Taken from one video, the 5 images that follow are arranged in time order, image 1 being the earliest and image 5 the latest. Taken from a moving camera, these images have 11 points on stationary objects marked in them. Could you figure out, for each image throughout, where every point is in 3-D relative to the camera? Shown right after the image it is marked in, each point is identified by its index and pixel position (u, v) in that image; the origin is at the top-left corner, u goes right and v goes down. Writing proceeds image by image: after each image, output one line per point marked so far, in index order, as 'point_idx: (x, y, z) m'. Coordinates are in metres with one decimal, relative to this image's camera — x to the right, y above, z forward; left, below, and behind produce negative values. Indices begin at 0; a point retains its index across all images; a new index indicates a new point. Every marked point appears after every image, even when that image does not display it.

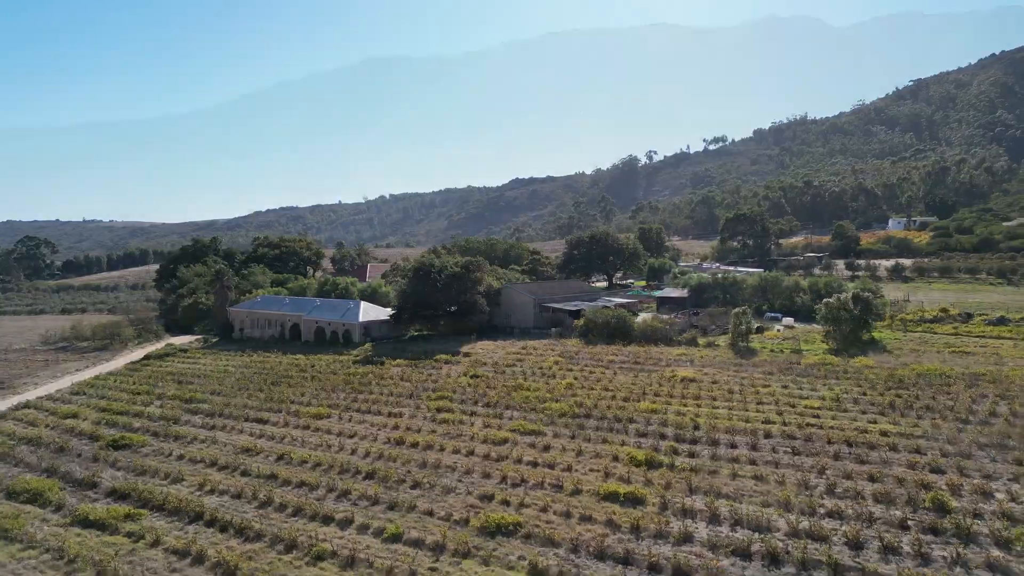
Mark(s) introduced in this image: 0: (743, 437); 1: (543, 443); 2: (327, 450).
0: (+6.0, -3.8, +17.7) m
1: (+0.8, -4.0, +17.7) m
2: (-5.0, -4.3, +18.4) m
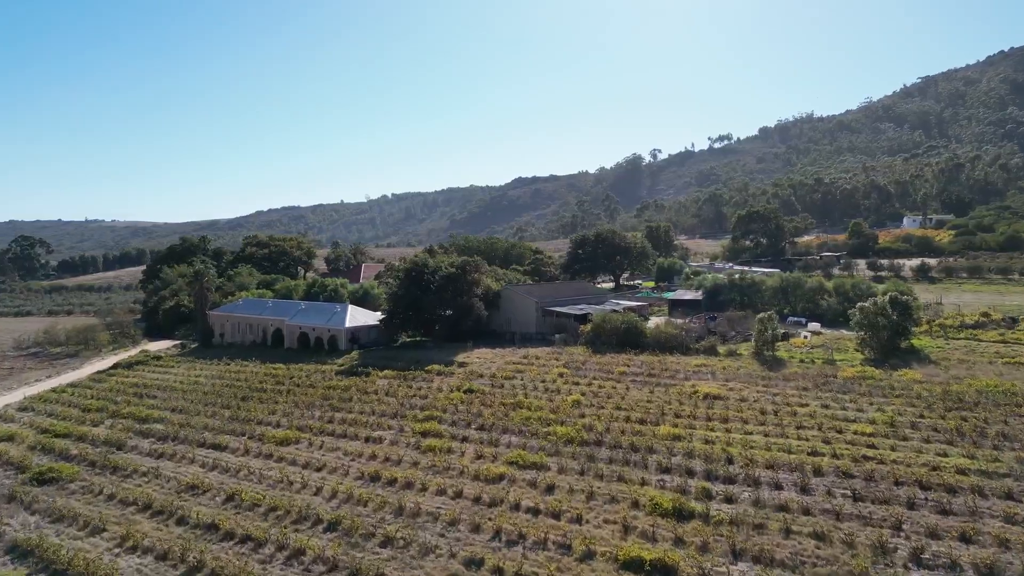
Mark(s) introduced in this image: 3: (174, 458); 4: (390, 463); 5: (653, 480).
0: (+5.9, -4.0, +14.6) m
1: (+0.7, -4.1, +14.7) m
2: (-5.0, -4.5, +15.3) m
3: (-8.9, -4.5, +18.0) m
4: (-3.0, -4.3, +16.7) m
5: (+3.0, -4.1, +14.6) m
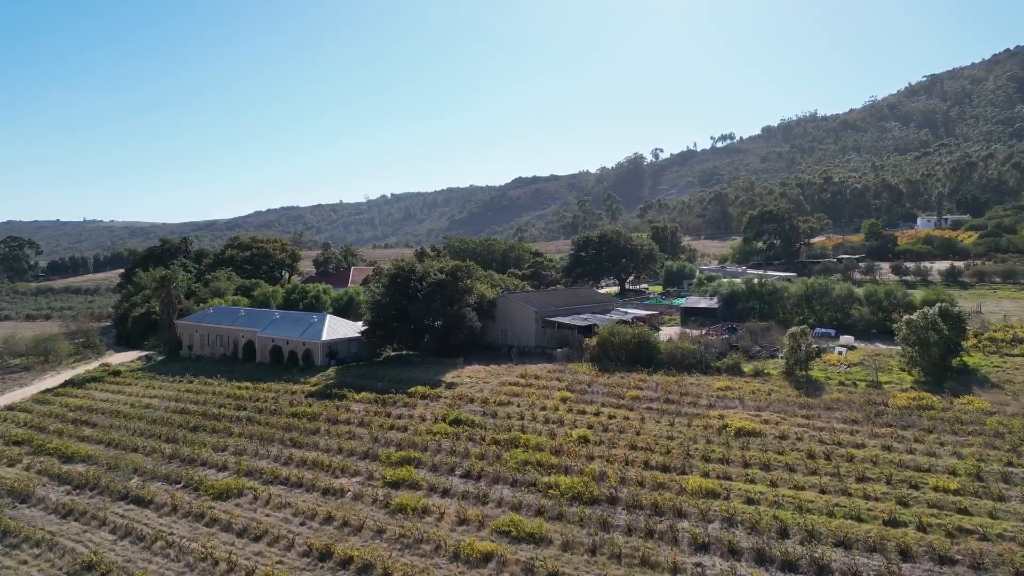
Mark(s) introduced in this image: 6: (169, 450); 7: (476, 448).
0: (+5.7, -4.3, +11.0) m
1: (+0.6, -4.5, +11.1) m
2: (-5.2, -4.8, +11.8) m
3: (-9.1, -4.8, +14.5) m
4: (-3.1, -4.6, +13.2) m
5: (+2.8, -4.5, +11.1) m
6: (-9.5, -4.5, +19.1) m
7: (-0.9, -4.1, +17.7) m
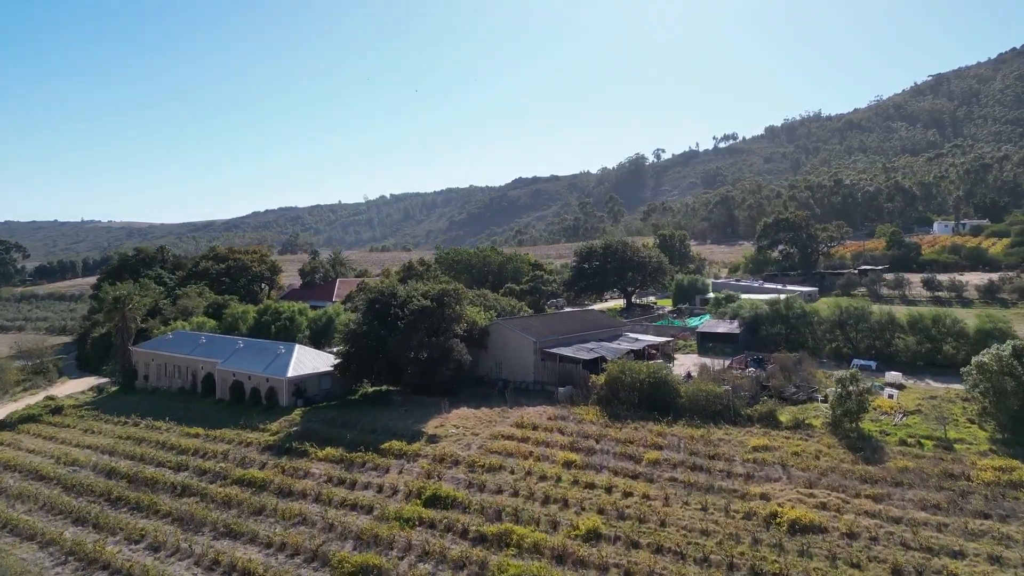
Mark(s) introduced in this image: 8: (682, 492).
0: (+5.5, -5.4, +7.1) m
1: (+0.4, -5.6, +7.2) m
2: (-5.4, -5.9, +7.8) m
3: (-9.3, -5.9, +10.5) m
4: (-3.3, -5.7, +9.2) m
5: (+2.6, -5.5, +7.1) m
6: (-9.7, -5.6, +15.1) m
7: (-1.1, -5.2, +13.7) m
8: (+4.0, -4.8, +16.2) m
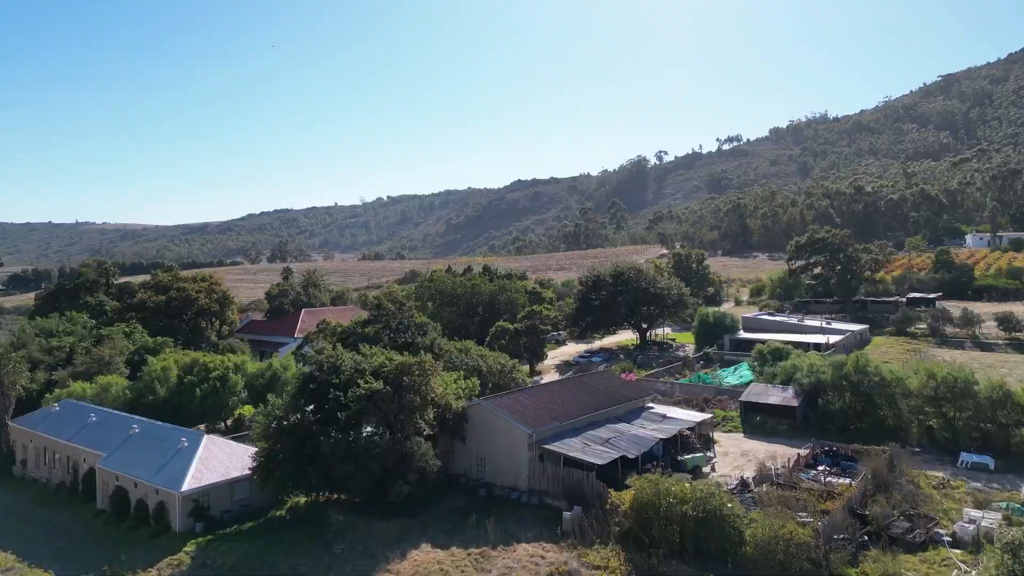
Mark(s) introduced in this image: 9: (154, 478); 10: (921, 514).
0: (+5.1, -7.5, -0.4) m
1: (0.0, -7.7, -0.3) m
2: (-5.8, -8.0, +0.4) m
3: (-9.7, -8.0, +3.1) m
4: (-3.7, -7.8, +1.8) m
5: (+2.2, -7.6, -0.3) m
6: (-10.1, -7.7, +7.7) m
7: (-1.5, -7.3, +6.3) m
8: (+3.6, -6.9, +8.8) m
9: (-9.9, -5.3, +19.3) m
10: (+10.1, -5.6, +17.0) m
